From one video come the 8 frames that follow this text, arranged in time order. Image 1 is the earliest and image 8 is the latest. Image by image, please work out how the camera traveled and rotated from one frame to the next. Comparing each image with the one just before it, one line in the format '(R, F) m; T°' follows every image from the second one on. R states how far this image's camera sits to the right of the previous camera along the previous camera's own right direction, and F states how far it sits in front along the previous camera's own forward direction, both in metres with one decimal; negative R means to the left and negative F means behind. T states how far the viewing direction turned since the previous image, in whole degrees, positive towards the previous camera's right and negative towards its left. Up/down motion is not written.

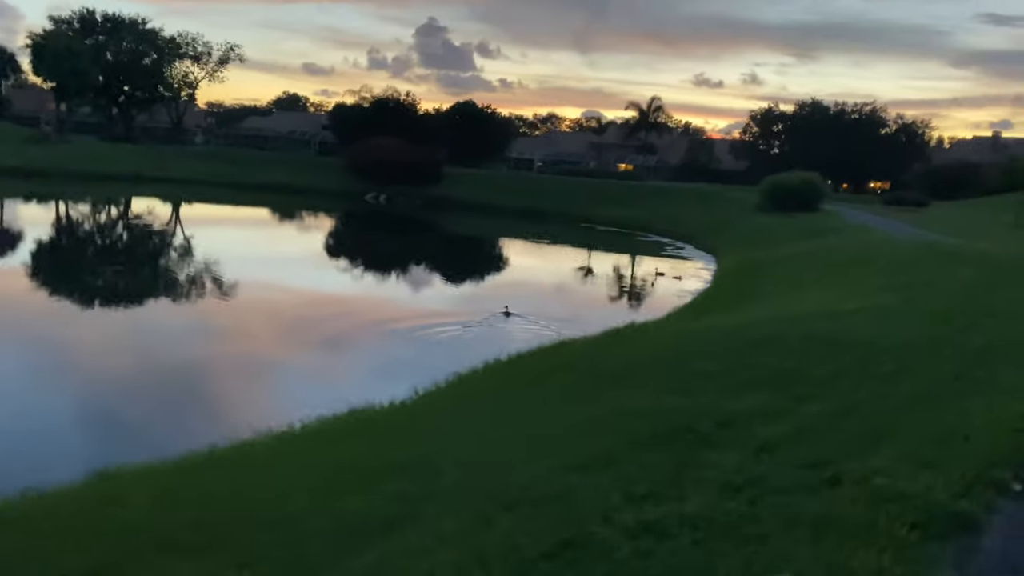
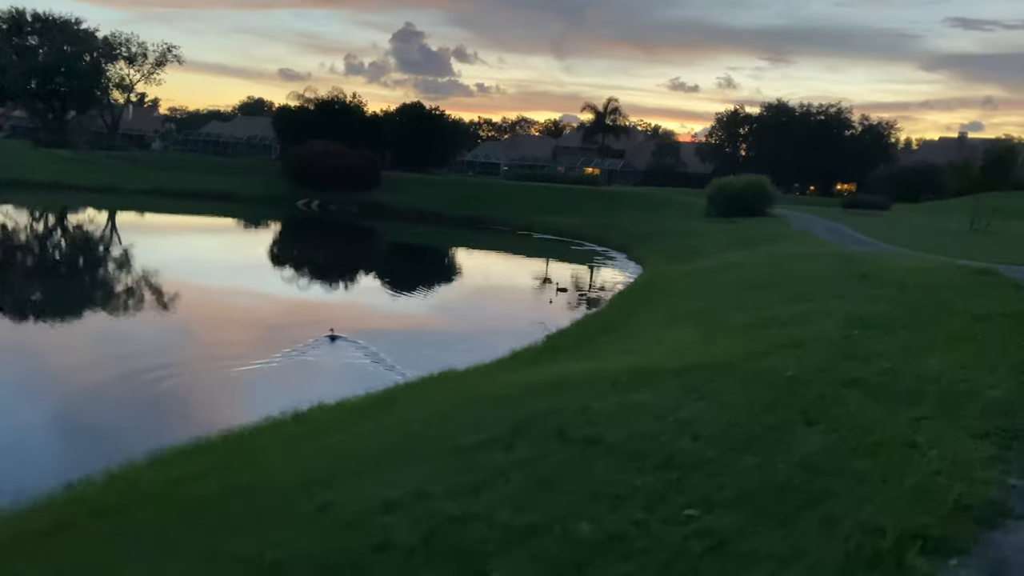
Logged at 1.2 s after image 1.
(+2.3, +2.7) m; +1°
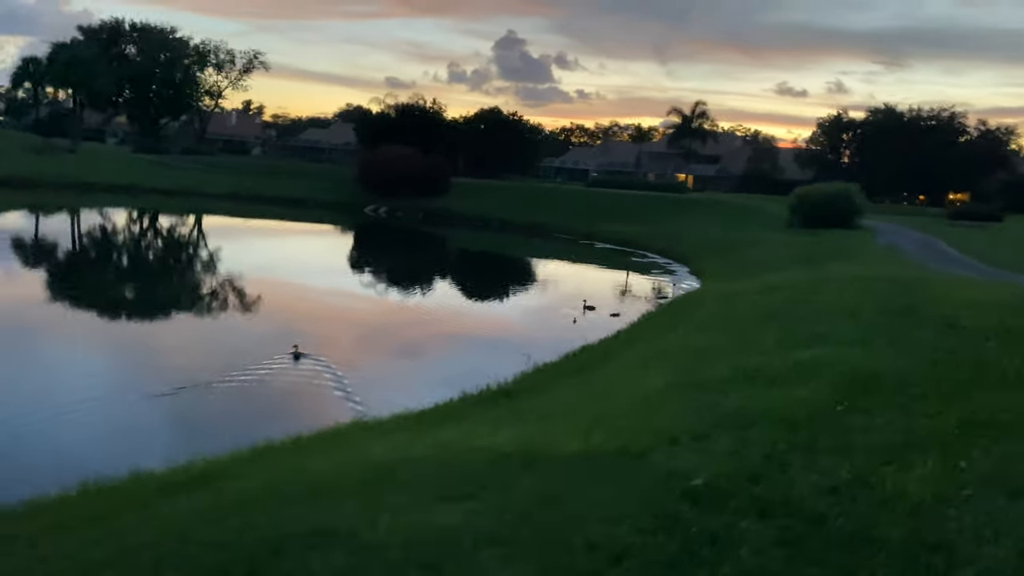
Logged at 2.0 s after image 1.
(+1.5, +1.9) m; -6°
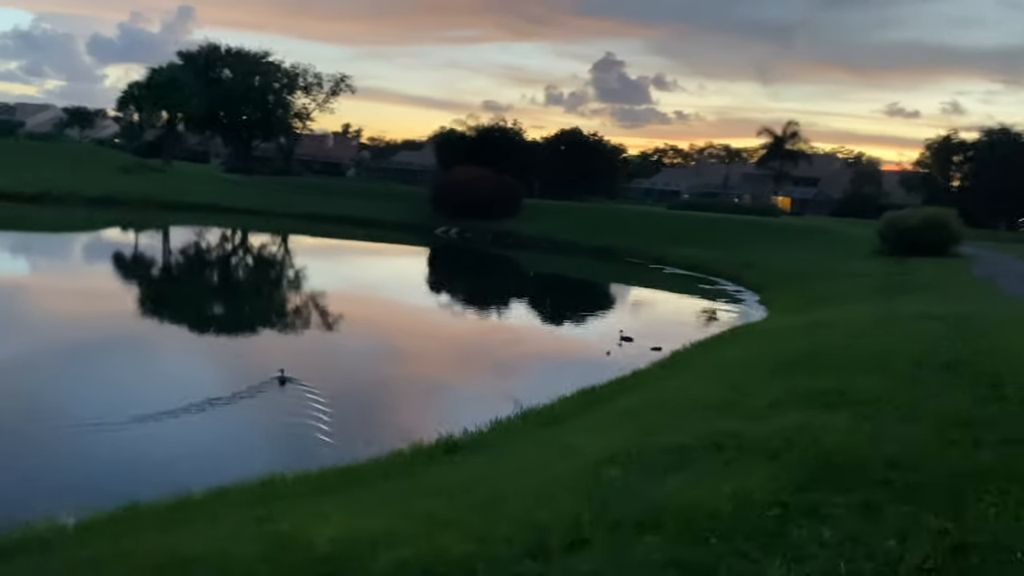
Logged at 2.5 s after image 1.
(+1.2, +1.2) m; -6°
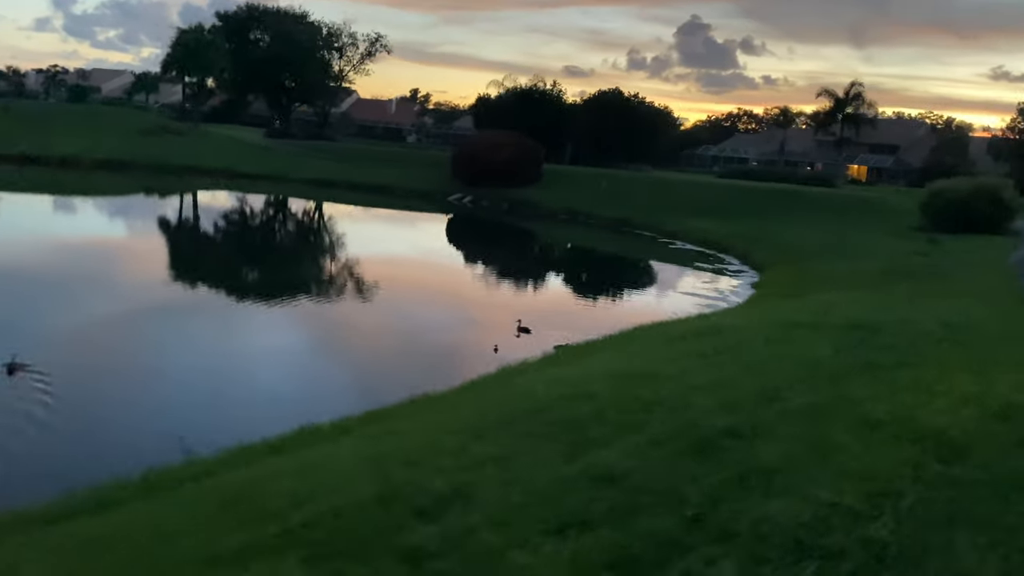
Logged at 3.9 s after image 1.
(+3.3, +3.1) m; -5°
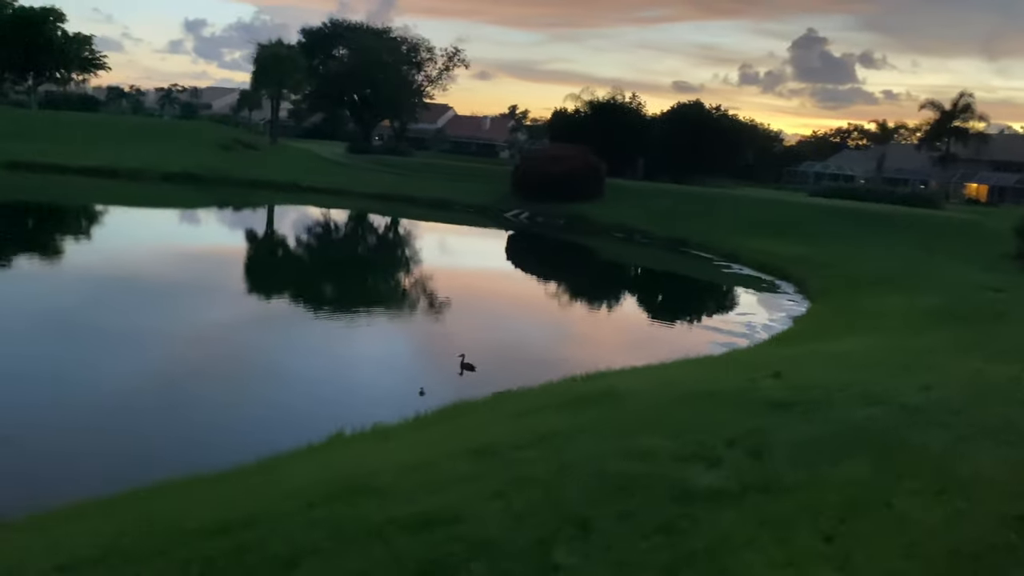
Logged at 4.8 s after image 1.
(+2.3, +2.2) m; -7°
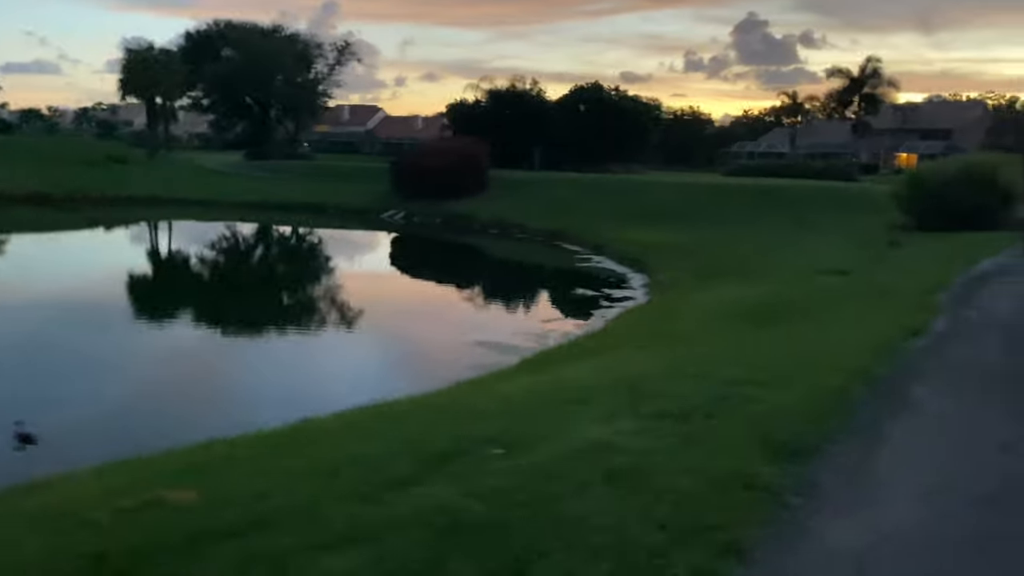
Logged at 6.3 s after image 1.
(+4.0, +3.5) m; +2°
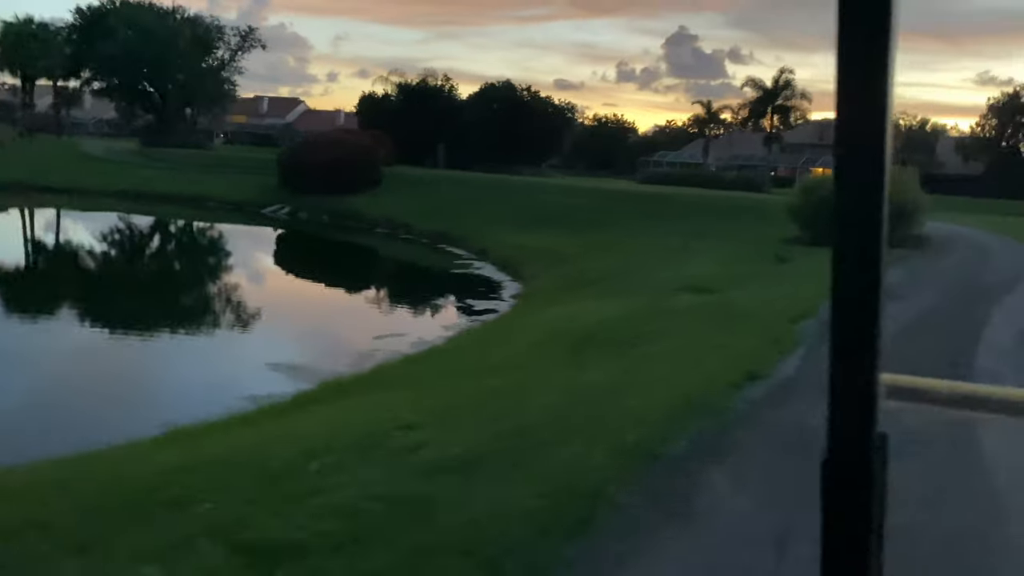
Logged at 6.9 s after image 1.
(+1.6, +2.1) m; +5°
